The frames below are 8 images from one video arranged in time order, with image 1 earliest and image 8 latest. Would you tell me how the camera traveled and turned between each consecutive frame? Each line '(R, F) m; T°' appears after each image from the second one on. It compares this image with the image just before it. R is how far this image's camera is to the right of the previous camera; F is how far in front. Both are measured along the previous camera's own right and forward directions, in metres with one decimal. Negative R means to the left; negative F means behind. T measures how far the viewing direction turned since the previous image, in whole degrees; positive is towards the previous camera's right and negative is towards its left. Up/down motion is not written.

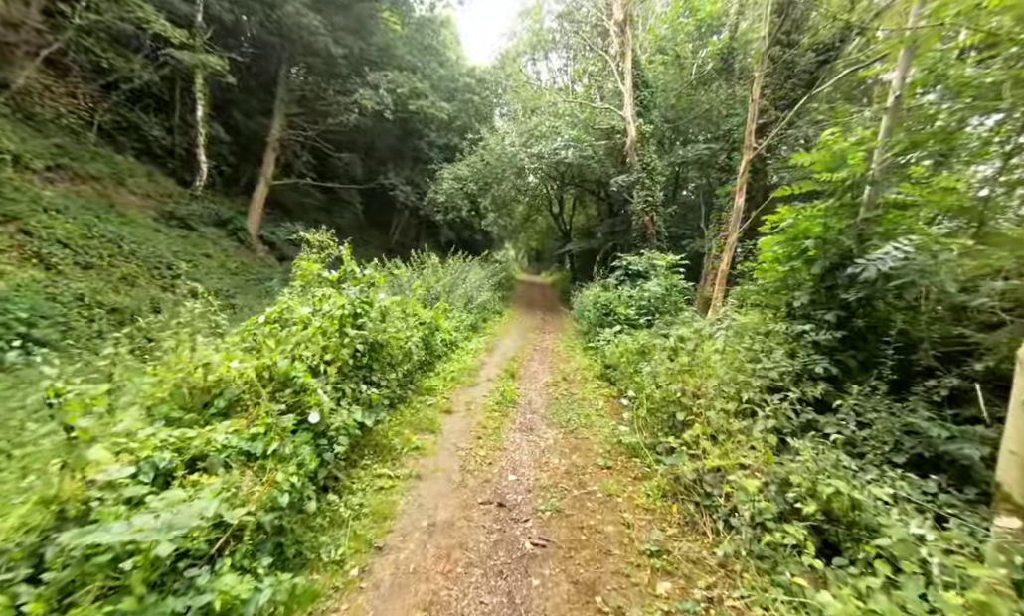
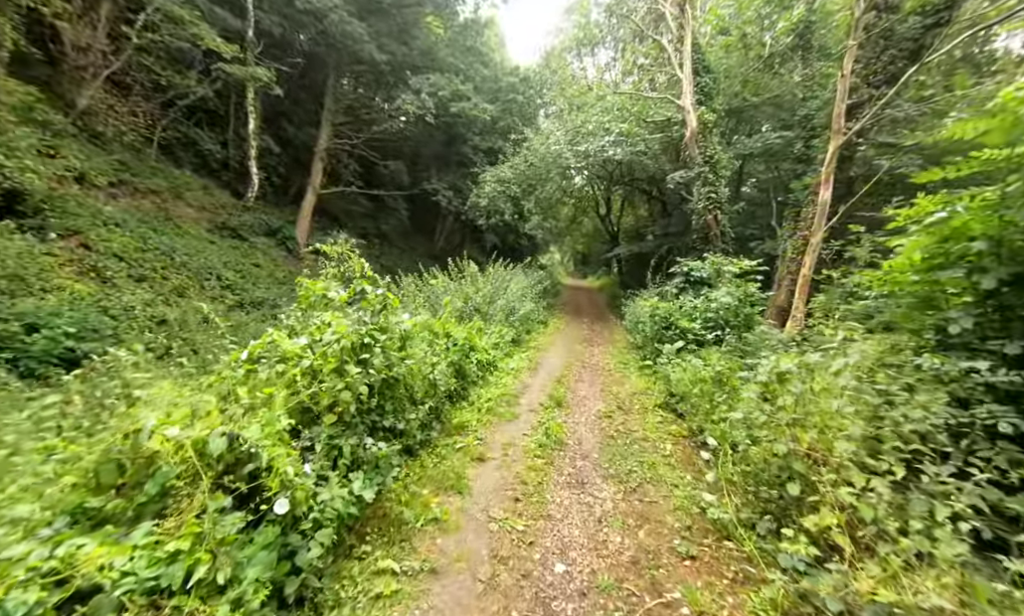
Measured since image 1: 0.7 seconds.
(0.0, +0.9) m; -6°
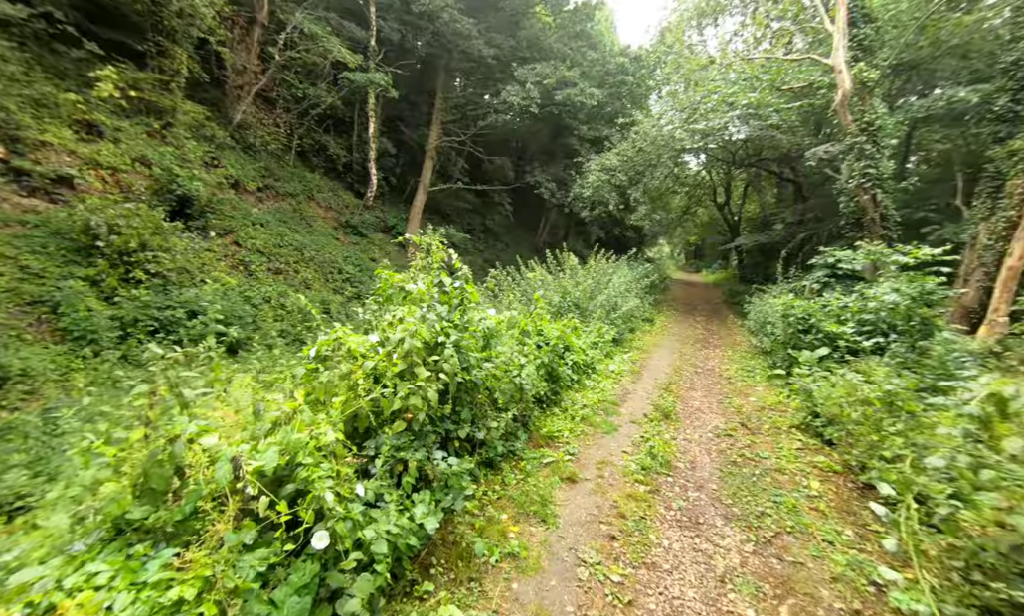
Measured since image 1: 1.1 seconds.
(0.0, +0.5) m; -13°
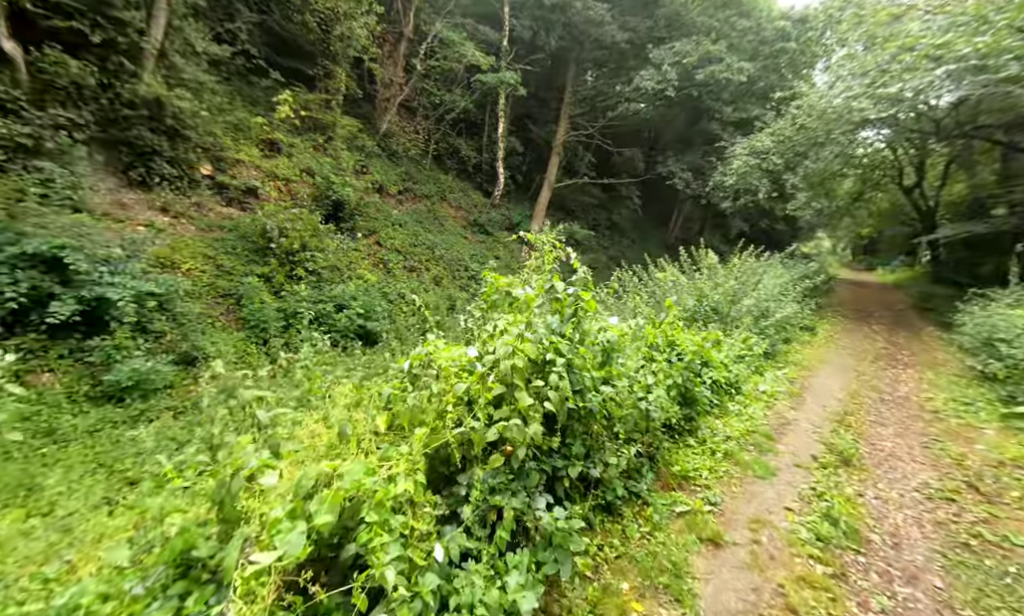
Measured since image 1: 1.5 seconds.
(0.0, +0.5) m; -16°
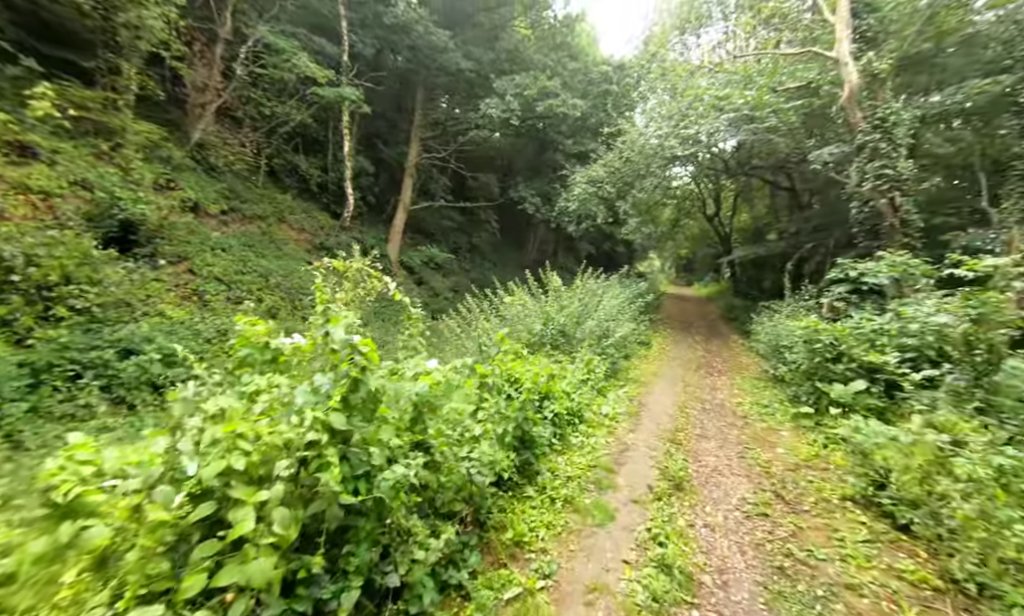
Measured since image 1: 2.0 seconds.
(+0.5, +0.5) m; +17°
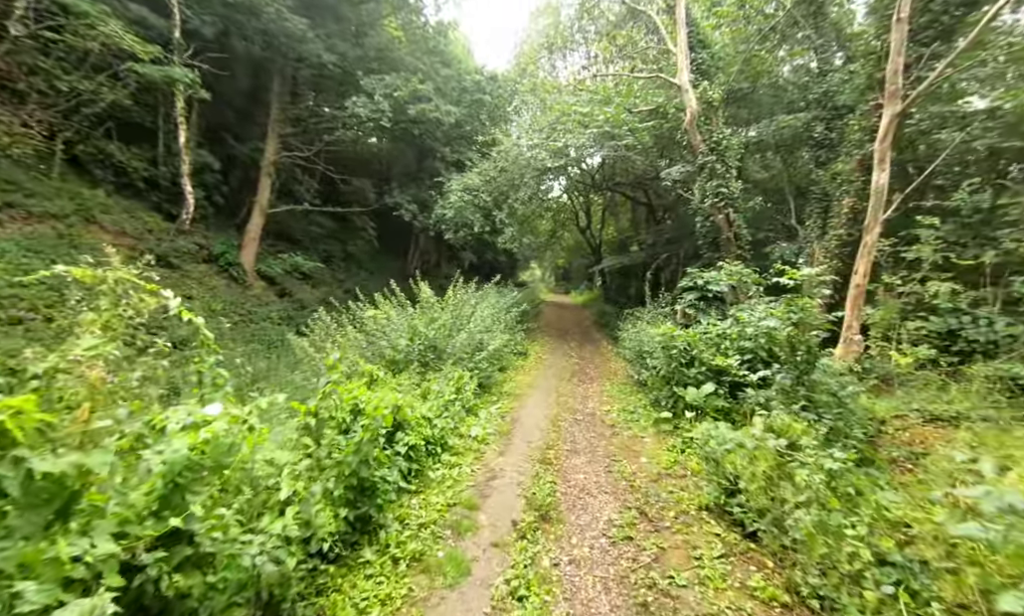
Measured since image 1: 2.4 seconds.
(+0.4, +0.5) m; +15°
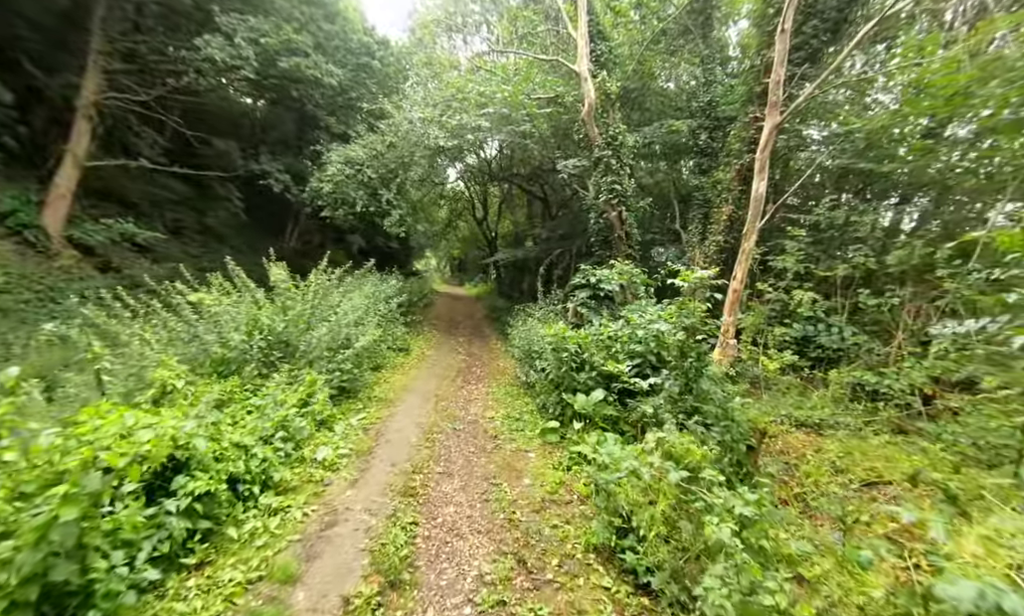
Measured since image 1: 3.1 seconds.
(+0.3, +0.9) m; +14°
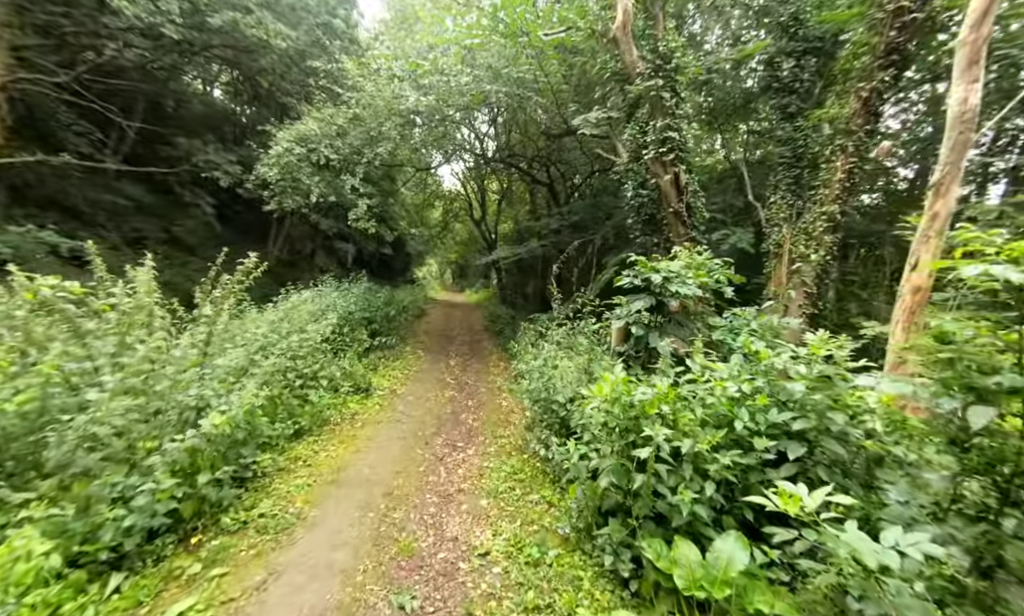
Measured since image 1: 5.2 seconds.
(0.0, +3.1) m; -1°
